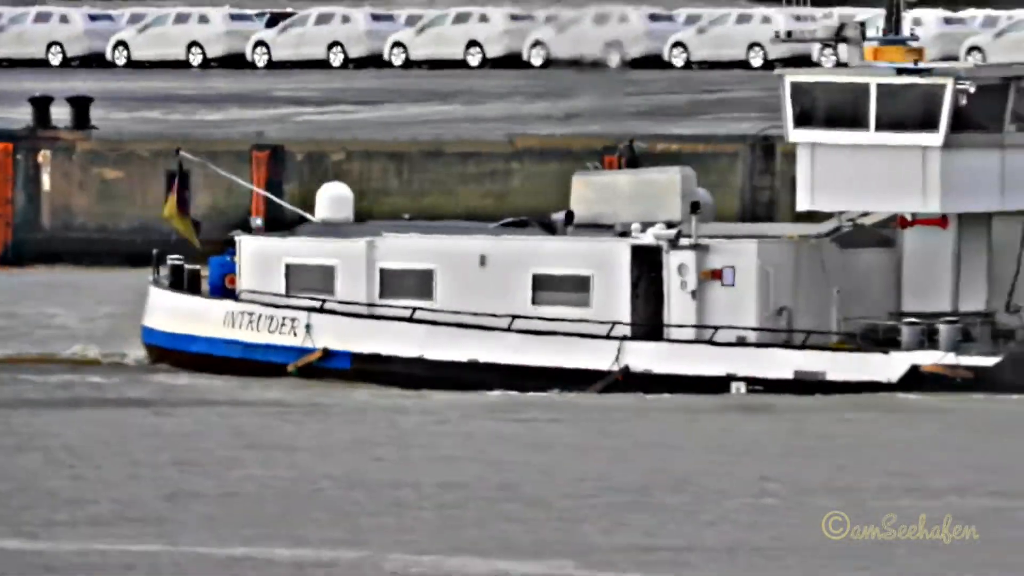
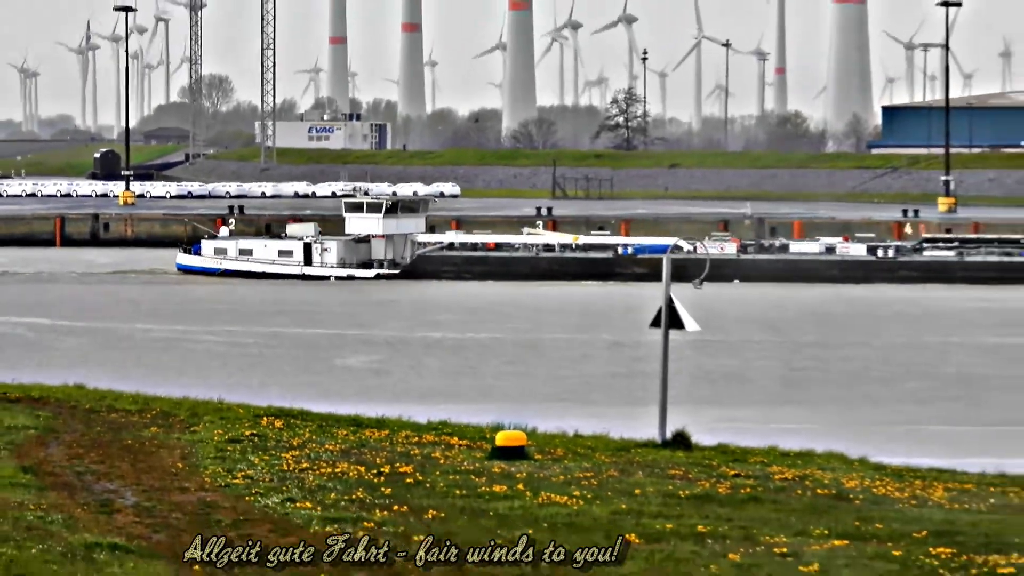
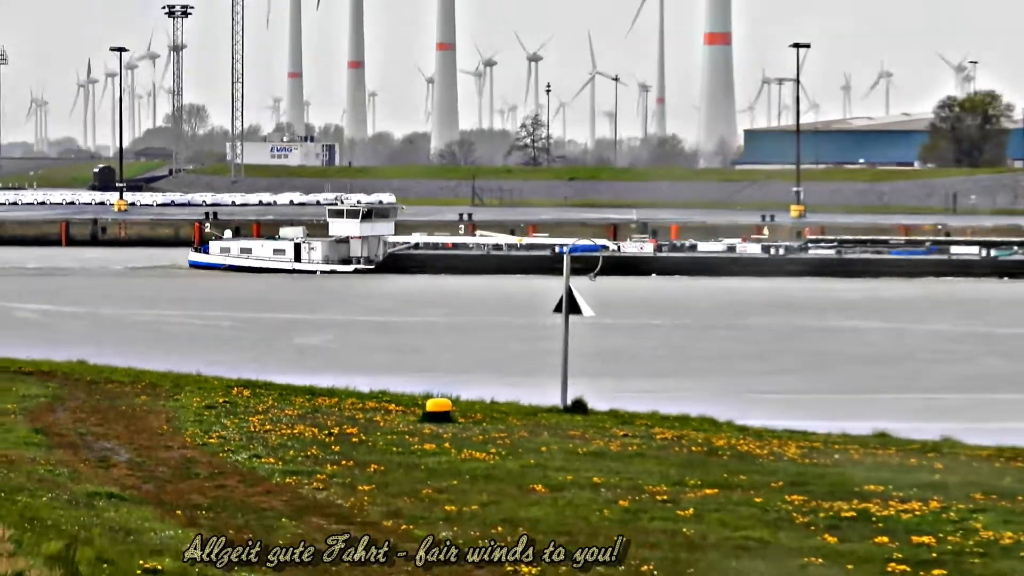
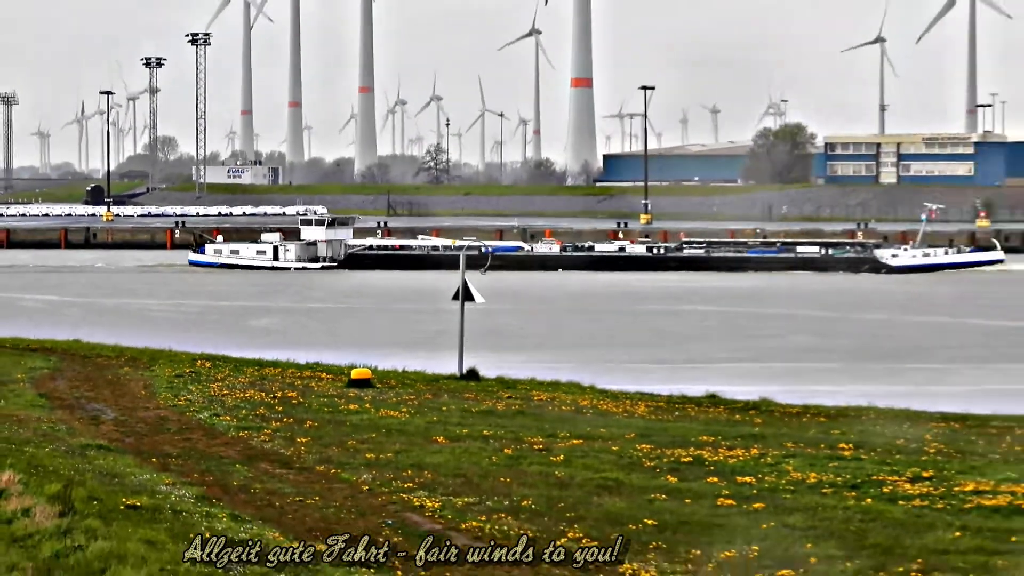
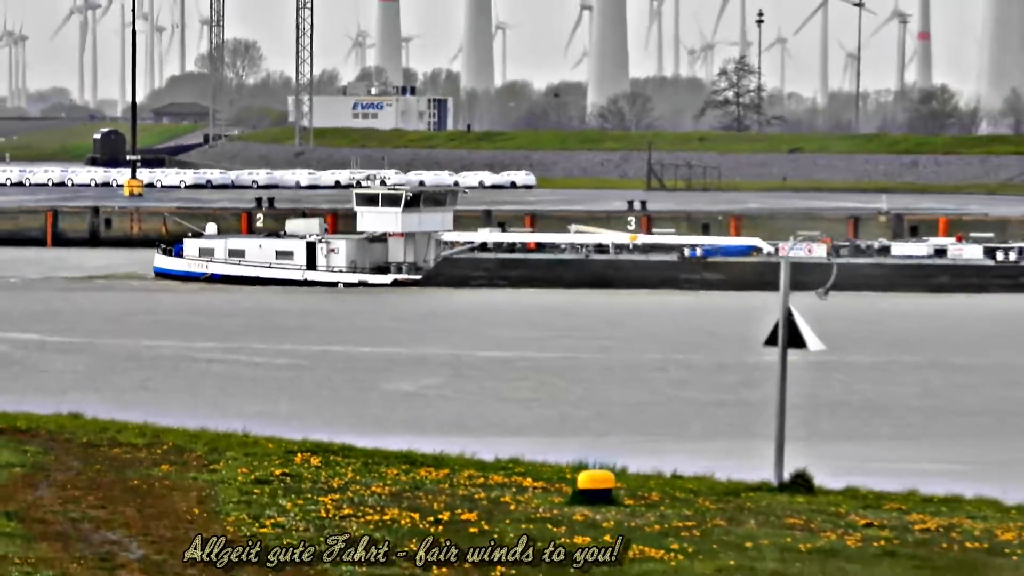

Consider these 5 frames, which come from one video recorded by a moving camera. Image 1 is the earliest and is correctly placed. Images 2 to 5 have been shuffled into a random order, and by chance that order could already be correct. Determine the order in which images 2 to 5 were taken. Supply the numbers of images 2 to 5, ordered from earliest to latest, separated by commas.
5, 2, 3, 4
